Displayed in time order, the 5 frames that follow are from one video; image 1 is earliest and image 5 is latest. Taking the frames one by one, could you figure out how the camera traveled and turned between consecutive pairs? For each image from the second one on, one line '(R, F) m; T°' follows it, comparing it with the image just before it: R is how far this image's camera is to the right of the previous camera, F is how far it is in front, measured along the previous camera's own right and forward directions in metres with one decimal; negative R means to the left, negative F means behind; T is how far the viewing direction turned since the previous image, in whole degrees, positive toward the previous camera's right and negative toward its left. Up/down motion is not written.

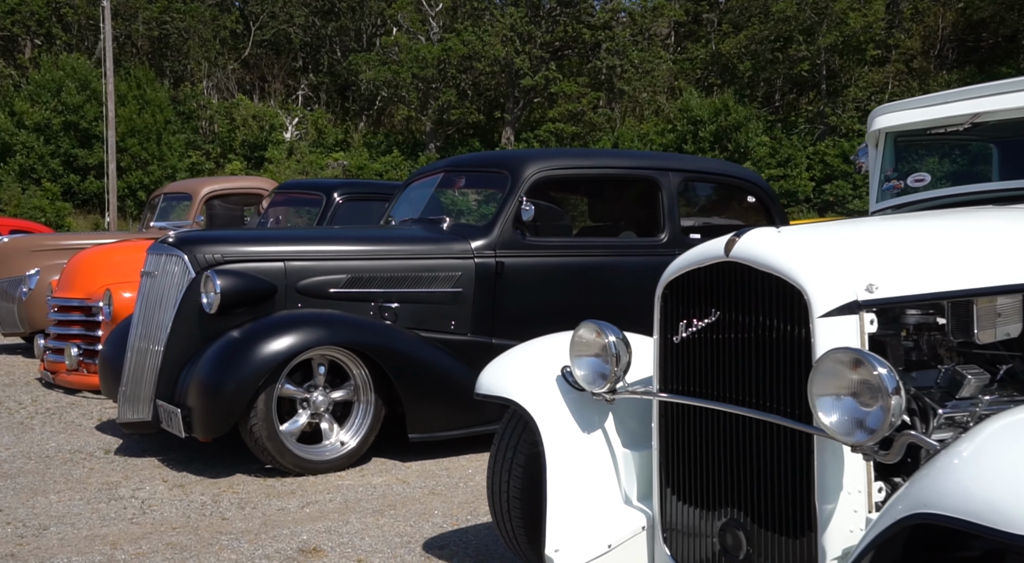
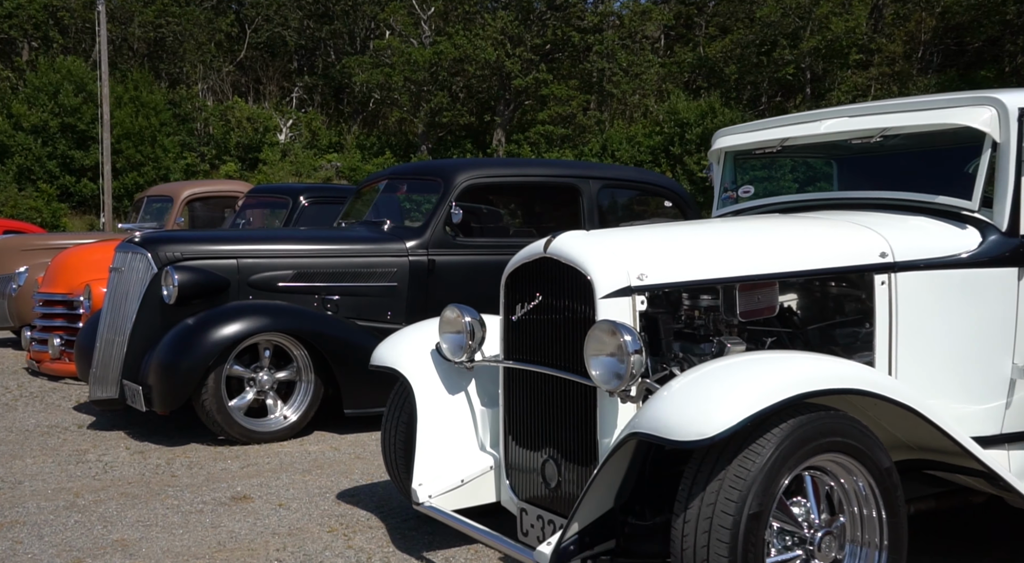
(+0.5, -0.8) m; 0°
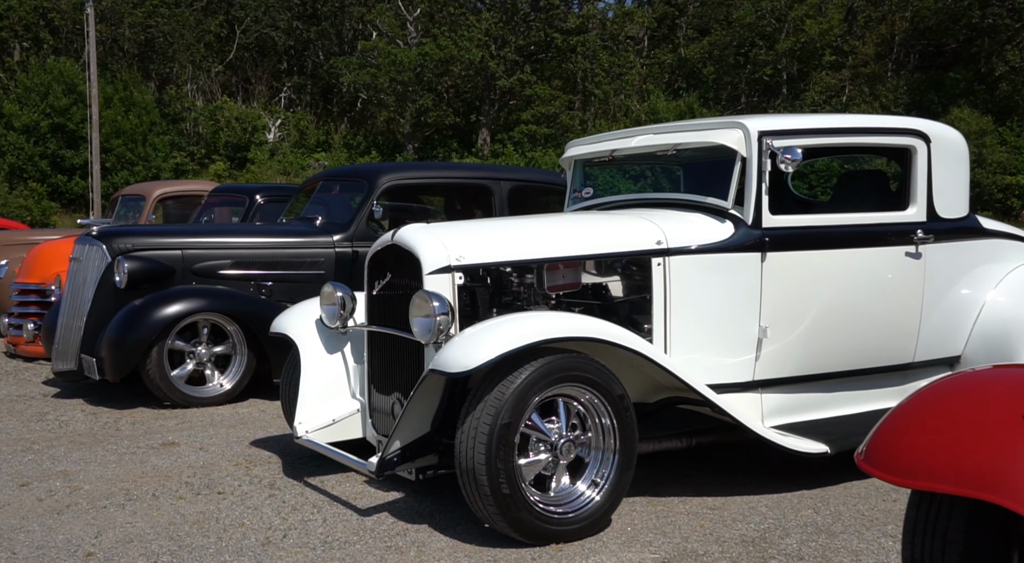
(+0.7, -1.0) m; 0°
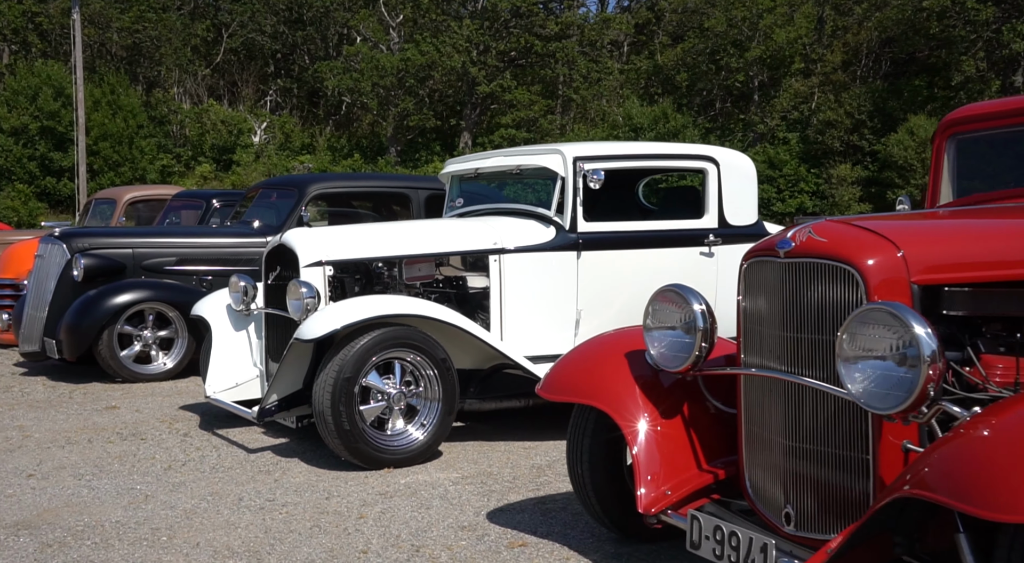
(+0.8, -1.2) m; +1°
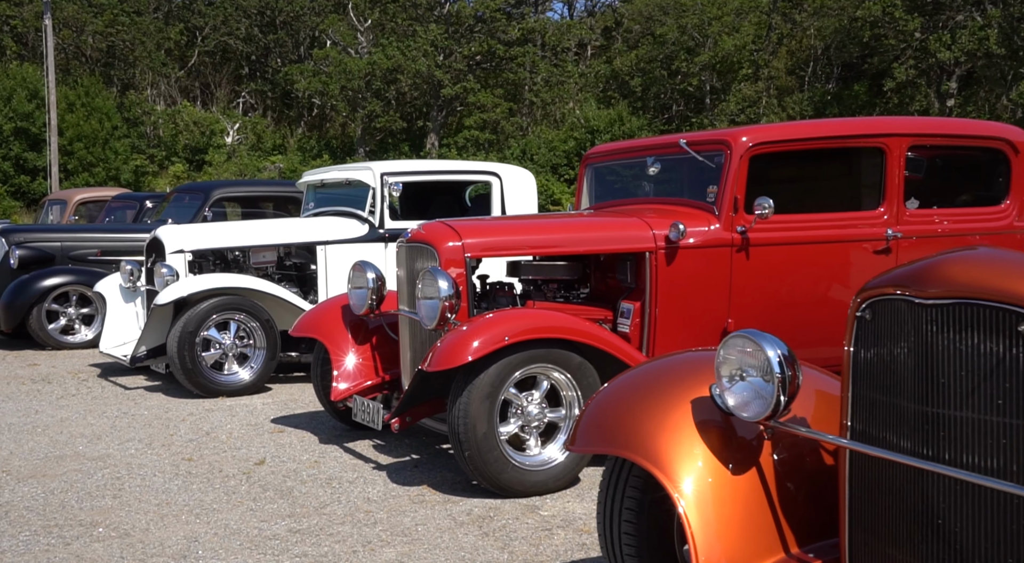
(+1.3, -2.0) m; +1°
